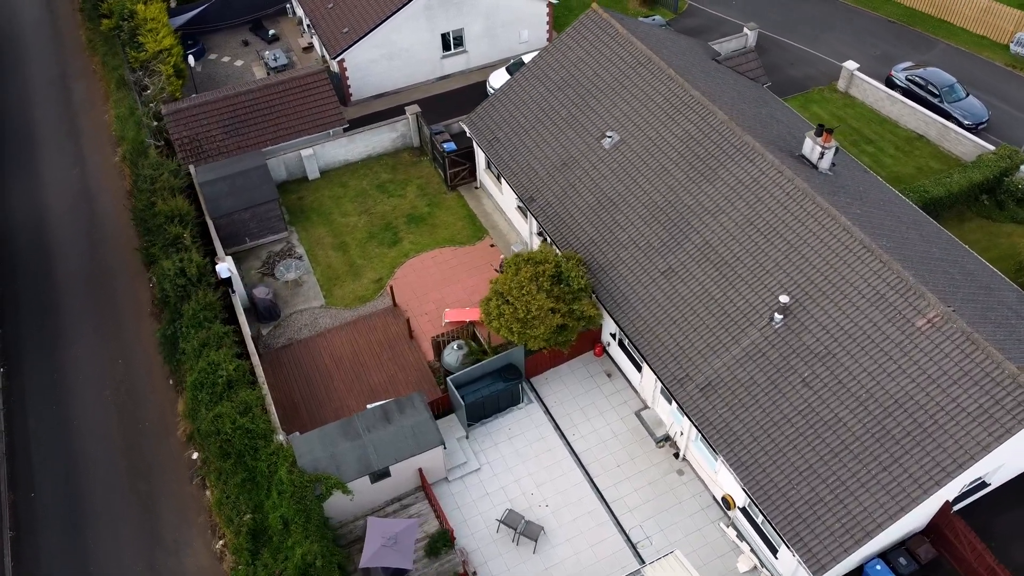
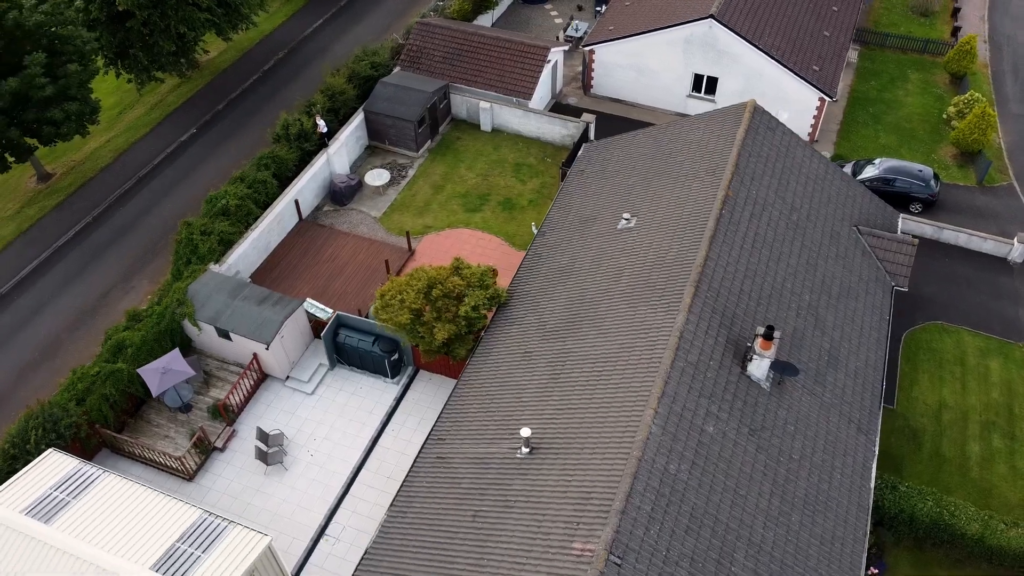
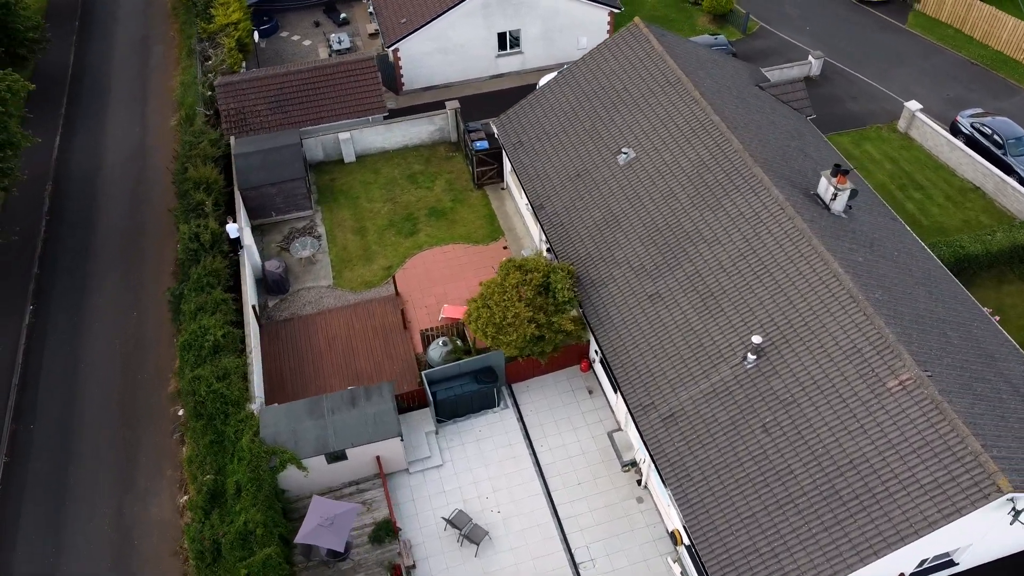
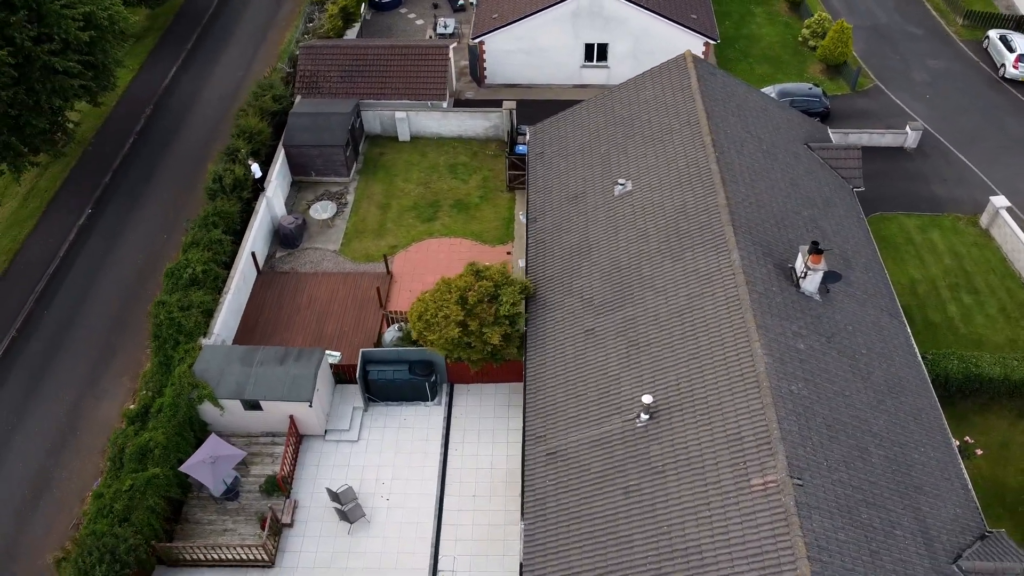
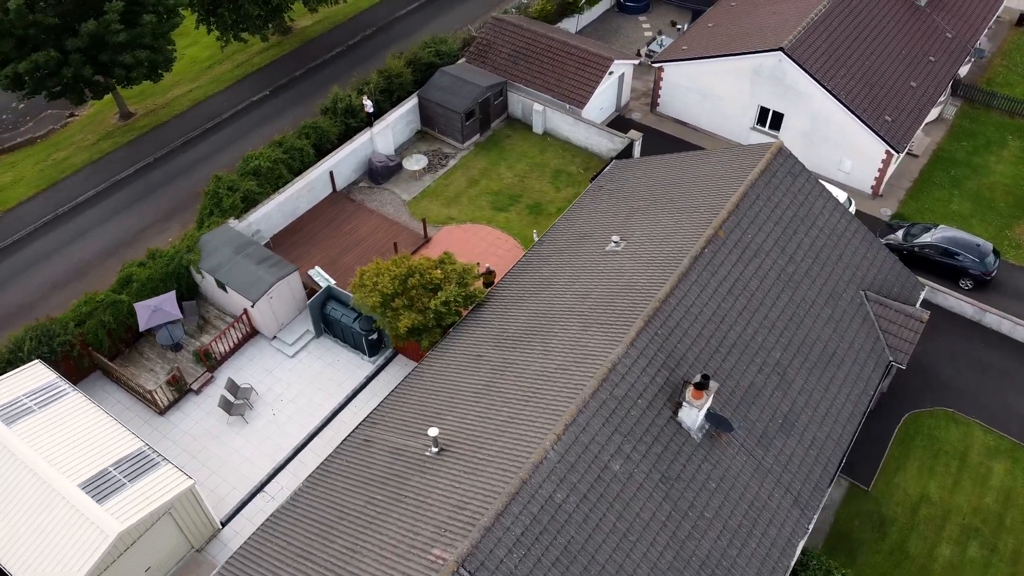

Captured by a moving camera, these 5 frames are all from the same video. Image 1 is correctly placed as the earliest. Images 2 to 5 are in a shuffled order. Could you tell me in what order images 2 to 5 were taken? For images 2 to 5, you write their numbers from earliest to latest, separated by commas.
3, 4, 2, 5
